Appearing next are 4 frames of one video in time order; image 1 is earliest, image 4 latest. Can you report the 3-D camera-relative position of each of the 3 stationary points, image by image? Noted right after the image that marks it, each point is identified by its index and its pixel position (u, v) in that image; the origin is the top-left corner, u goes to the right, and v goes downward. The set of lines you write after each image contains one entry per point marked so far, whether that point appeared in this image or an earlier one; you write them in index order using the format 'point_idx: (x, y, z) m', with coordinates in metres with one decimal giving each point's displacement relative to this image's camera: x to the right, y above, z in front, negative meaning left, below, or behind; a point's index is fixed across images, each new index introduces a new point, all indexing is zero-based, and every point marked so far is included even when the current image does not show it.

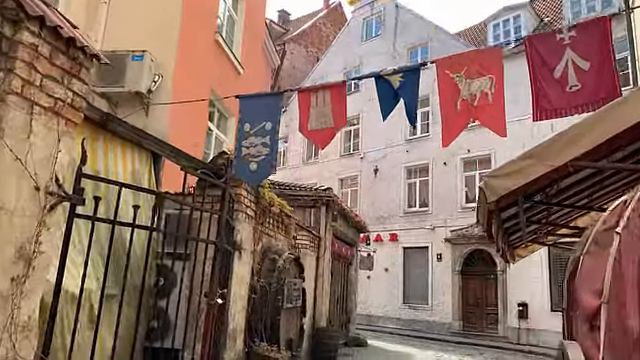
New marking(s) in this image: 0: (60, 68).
0: (-1.6, +0.7, +2.9) m
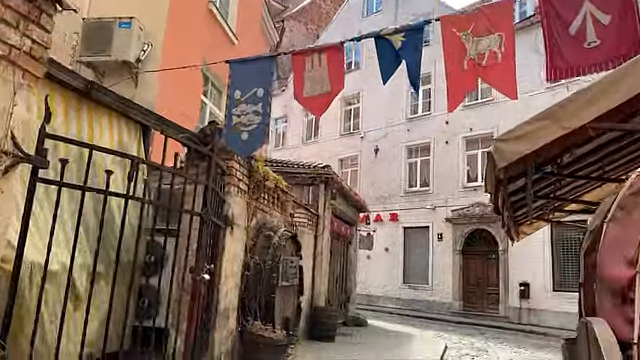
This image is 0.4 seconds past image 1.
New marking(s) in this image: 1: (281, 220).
0: (-1.6, +0.9, +2.6) m
1: (-0.6, -0.7, +8.0) m
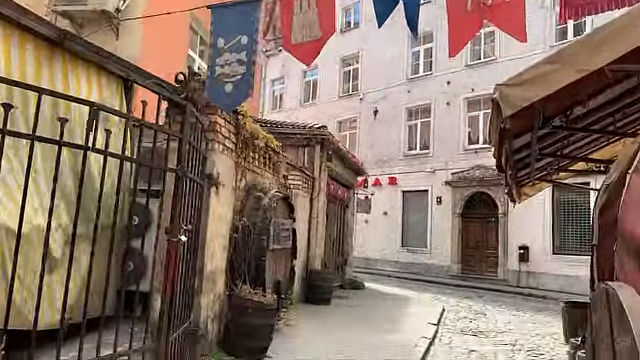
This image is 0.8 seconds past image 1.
0: (-1.7, +1.1, +2.1) m
1: (-0.7, 0.0, +7.6) m
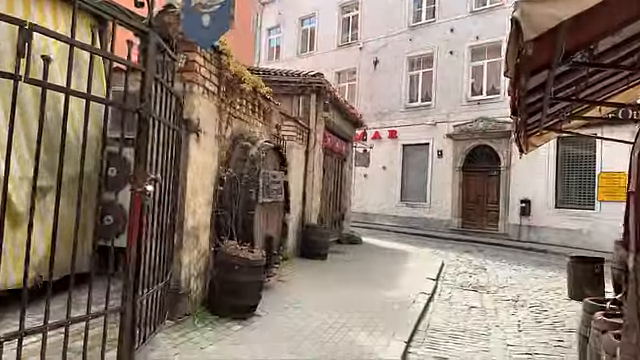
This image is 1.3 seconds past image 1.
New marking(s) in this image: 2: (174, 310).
0: (-1.8, +1.4, +1.5) m
1: (-0.8, +0.7, +7.1) m
2: (-1.4, -1.2, +4.6) m
